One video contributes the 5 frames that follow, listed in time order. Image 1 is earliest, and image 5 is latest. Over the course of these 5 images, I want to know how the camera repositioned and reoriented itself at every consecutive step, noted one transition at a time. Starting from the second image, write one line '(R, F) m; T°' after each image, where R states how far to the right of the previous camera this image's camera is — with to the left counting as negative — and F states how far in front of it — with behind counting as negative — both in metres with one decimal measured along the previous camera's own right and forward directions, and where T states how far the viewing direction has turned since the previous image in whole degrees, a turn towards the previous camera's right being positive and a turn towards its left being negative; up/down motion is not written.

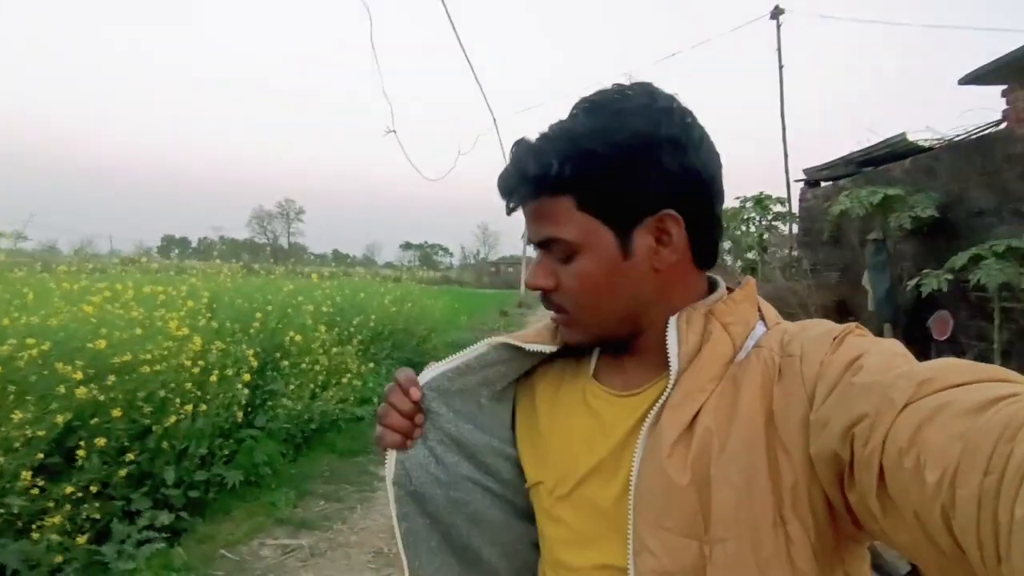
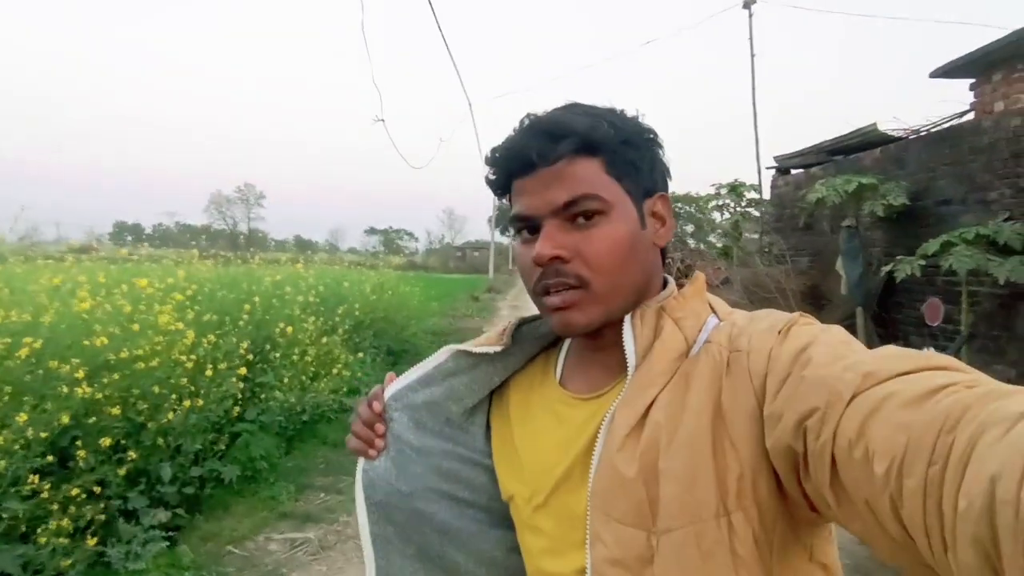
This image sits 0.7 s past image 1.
(-0.4, 0.0) m; +5°
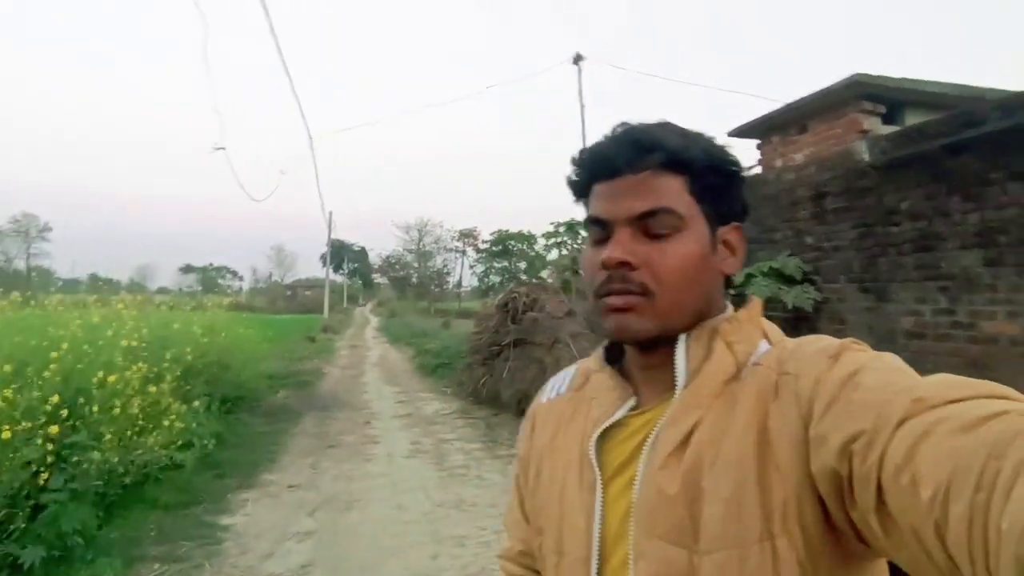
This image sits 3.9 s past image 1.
(-0.3, -0.1) m; +15°
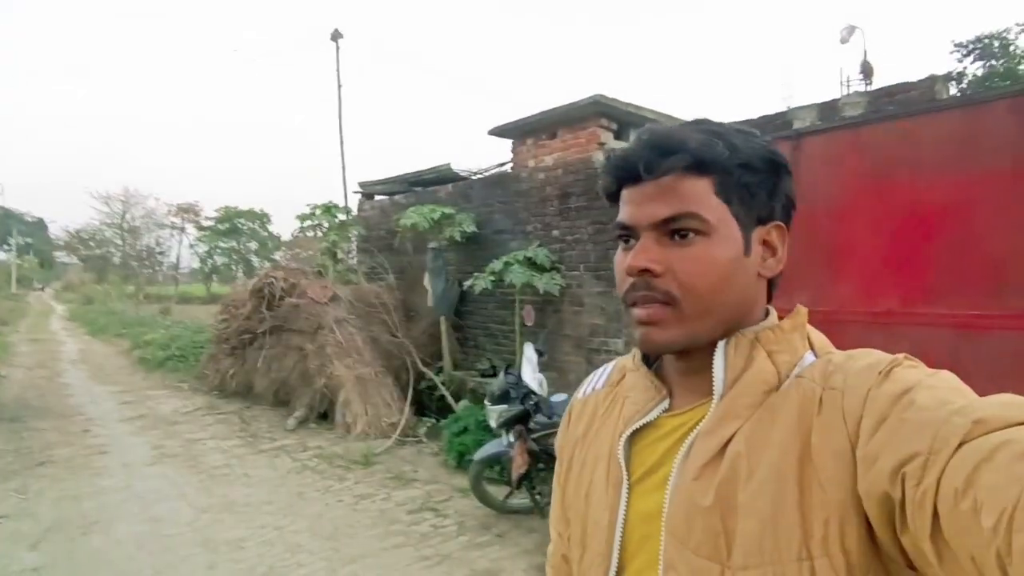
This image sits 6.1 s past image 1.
(-1.2, +0.2) m; +32°
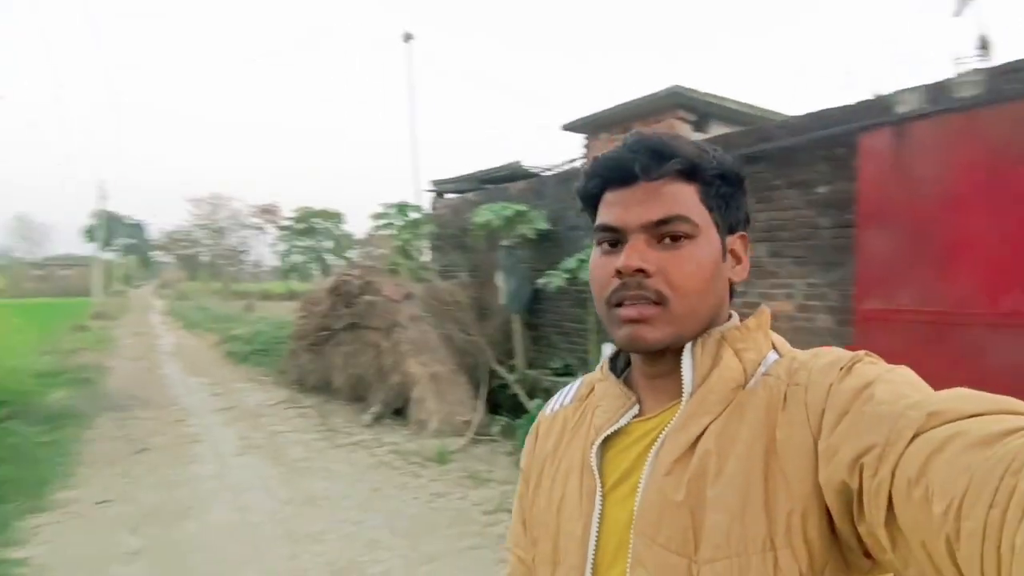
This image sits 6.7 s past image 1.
(0.0, +0.1) m; -6°
